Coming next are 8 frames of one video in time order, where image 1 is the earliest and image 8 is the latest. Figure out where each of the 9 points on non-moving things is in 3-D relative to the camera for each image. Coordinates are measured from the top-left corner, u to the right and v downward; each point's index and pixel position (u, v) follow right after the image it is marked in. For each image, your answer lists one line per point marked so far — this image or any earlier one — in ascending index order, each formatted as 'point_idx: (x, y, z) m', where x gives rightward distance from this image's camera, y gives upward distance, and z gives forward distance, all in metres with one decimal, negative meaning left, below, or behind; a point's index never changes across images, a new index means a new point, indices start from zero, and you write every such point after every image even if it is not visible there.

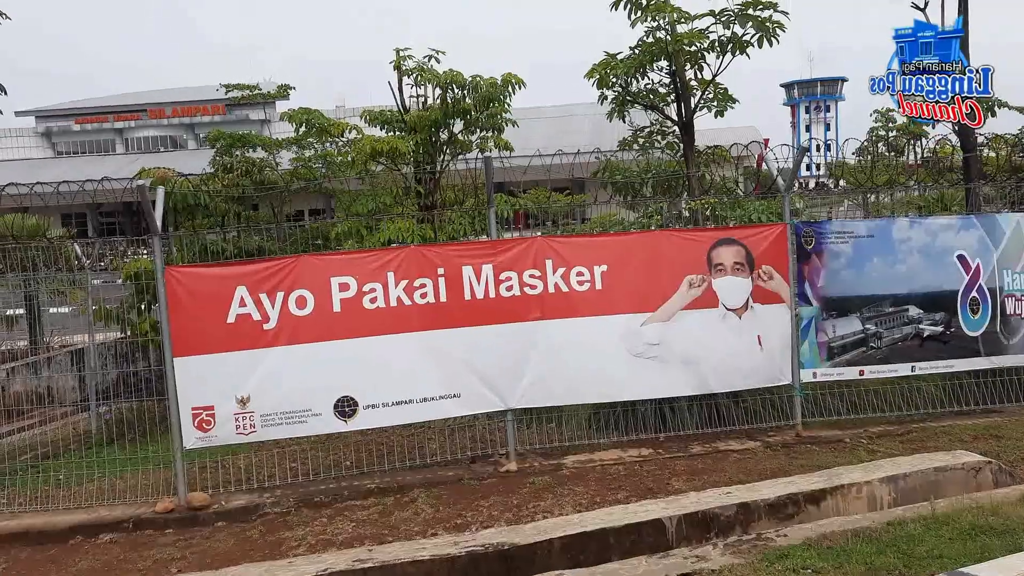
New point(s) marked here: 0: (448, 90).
0: (-0.7, +2.2, +9.7) m
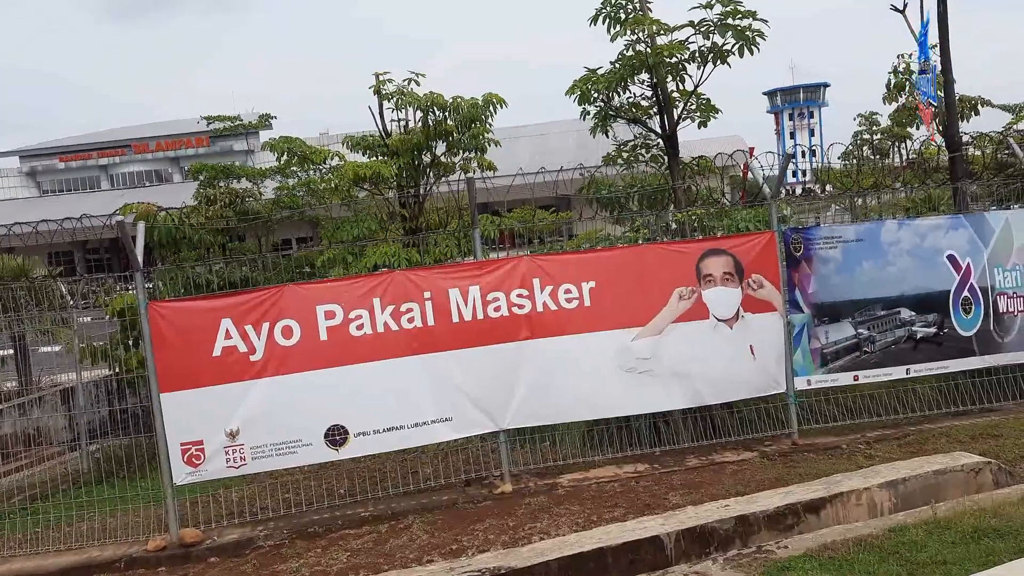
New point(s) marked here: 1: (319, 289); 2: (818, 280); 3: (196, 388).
0: (-0.9, +1.9, +9.7) m
1: (-1.2, 0.0, +5.4) m
2: (+2.1, +0.1, +6.0) m
3: (-1.8, -0.6, +5.2) m
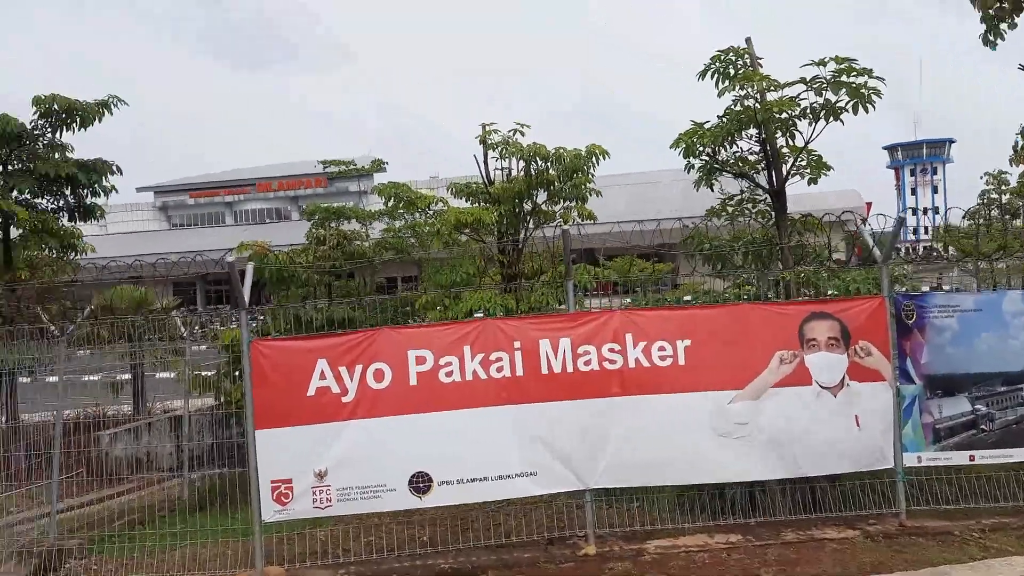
0: (+0.2, +1.4, +9.8) m
1: (-0.6, -0.3, +5.4) m
2: (+2.7, -0.4, +5.7) m
3: (-1.3, -0.8, +5.3) m
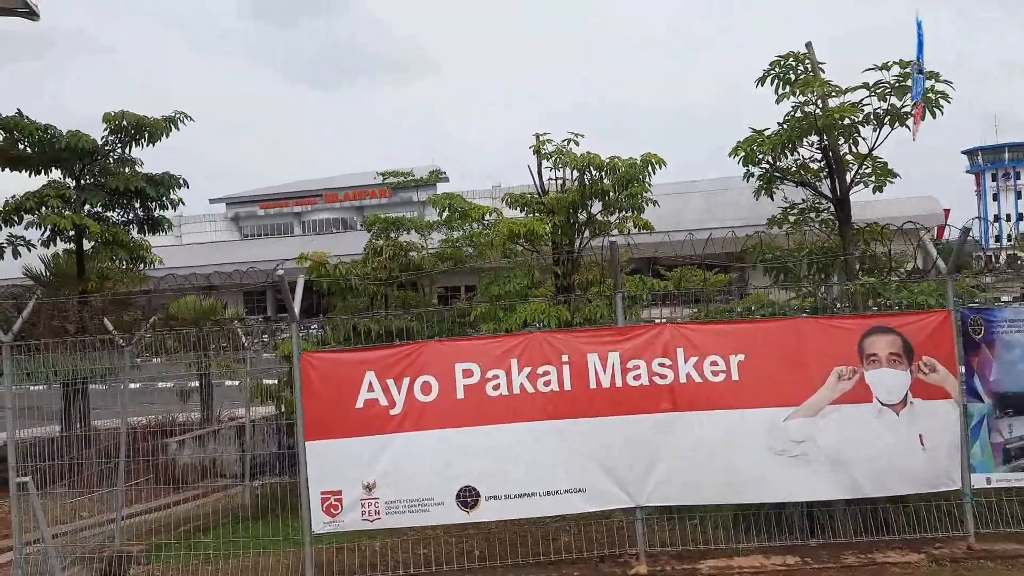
0: (+0.8, +1.3, +9.7) m
1: (-0.3, -0.4, +5.4) m
2: (+3.0, -0.5, +5.4) m
3: (-1.0, -0.9, +5.3) m
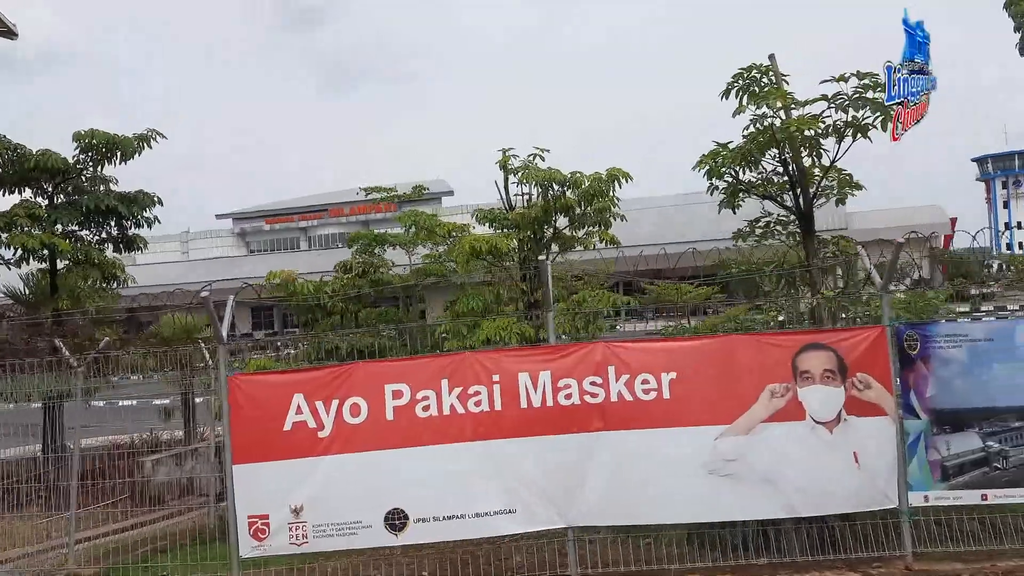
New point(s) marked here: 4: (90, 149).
0: (+0.4, +1.1, +9.7) m
1: (-0.7, -0.5, +5.3) m
2: (+2.6, -0.6, +5.3) m
3: (-1.5, -1.0, +5.2) m
4: (-5.7, +1.9, +11.8) m
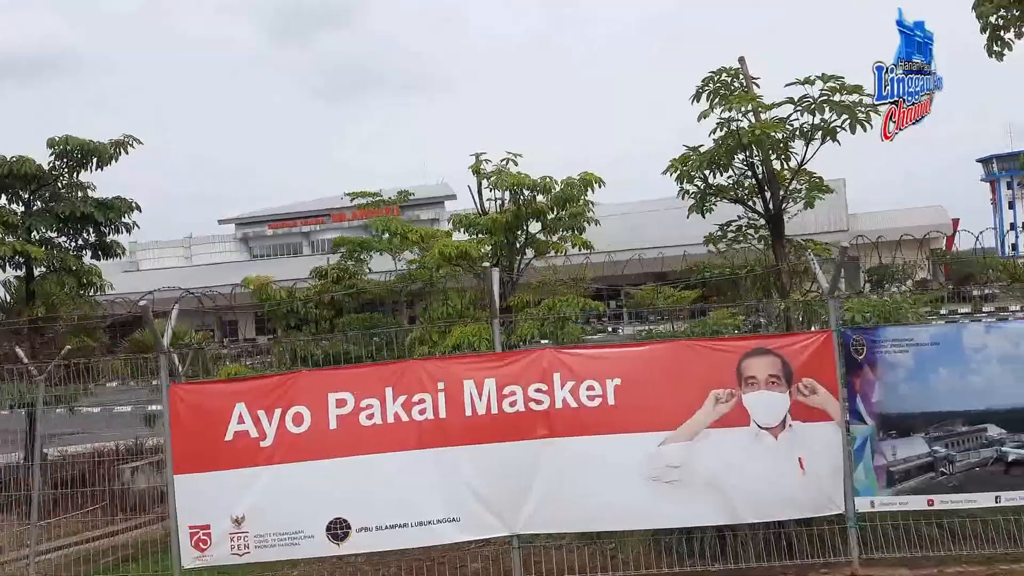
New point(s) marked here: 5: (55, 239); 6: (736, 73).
0: (+0.1, +1.0, +9.6) m
1: (-1.1, -0.5, +5.3) m
2: (+2.2, -0.6, +5.3) m
3: (-1.8, -1.1, +5.2) m
4: (-6.0, +1.8, +11.8) m
5: (-6.2, +0.7, +12.0) m
6: (+2.4, +2.3, +9.4) m
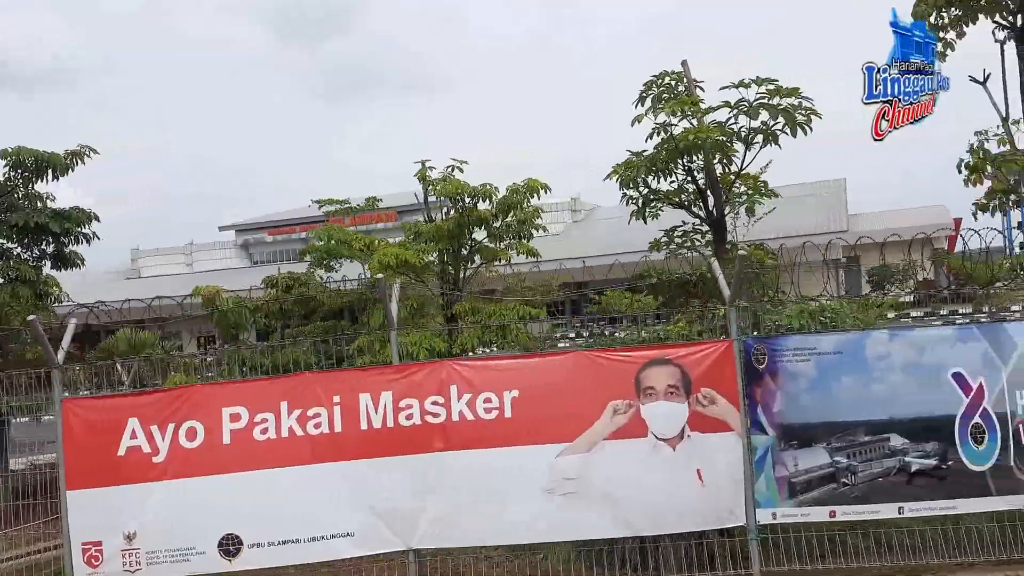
0: (-0.5, +1.0, +9.6) m
1: (-1.7, -0.6, +5.2) m
2: (+1.6, -0.6, +5.2) m
3: (-2.4, -1.2, +5.2) m
4: (-6.6, +1.6, +11.7) m
5: (-6.8, +0.5, +11.9) m
6: (+1.8, +2.3, +9.4) m
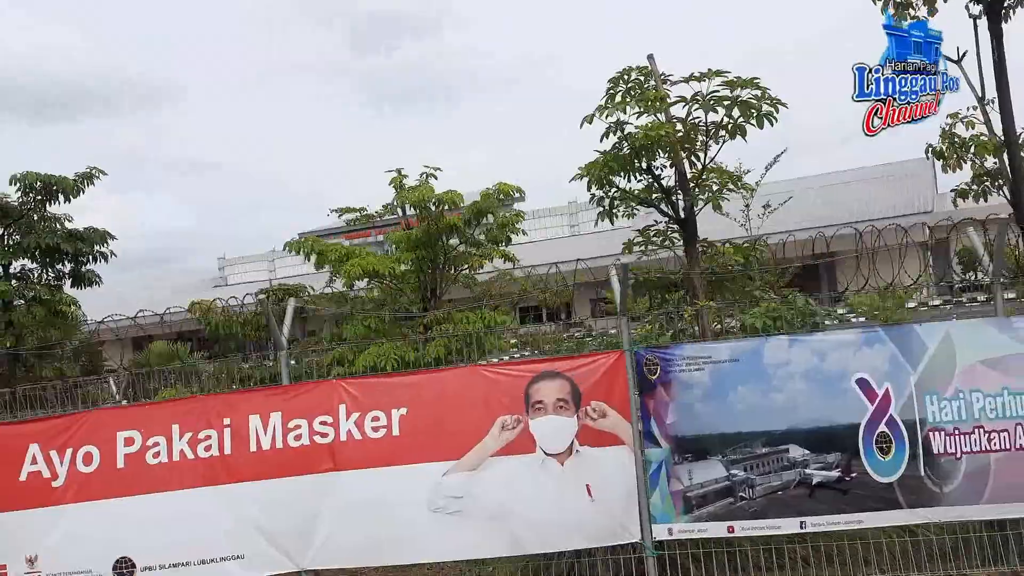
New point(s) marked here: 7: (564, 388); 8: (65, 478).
0: (-0.9, +0.9, +9.5) m
1: (-2.4, -0.8, +5.3) m
2: (+1.0, -0.7, +5.0) m
3: (-3.0, -1.4, +5.3) m
4: (-6.7, +1.3, +12.2) m
5: (-6.9, +0.2, +12.4) m
6: (+1.4, +2.2, +9.1) m
7: (+0.3, -0.6, +5.0) m
8: (-2.7, -1.1, +5.3) m
